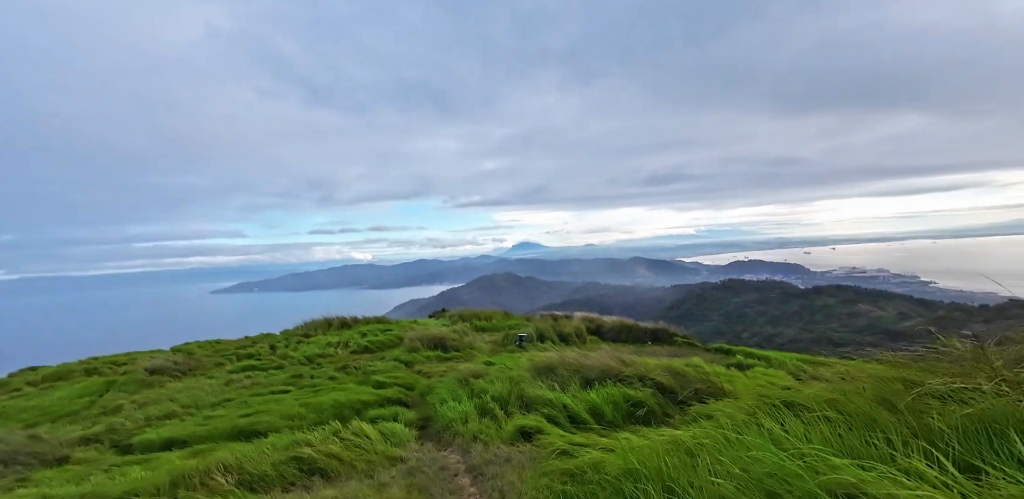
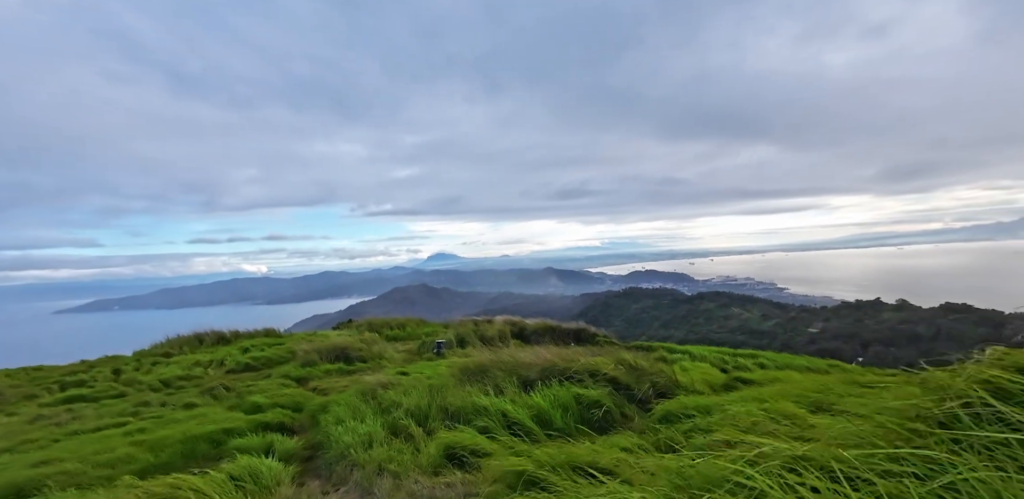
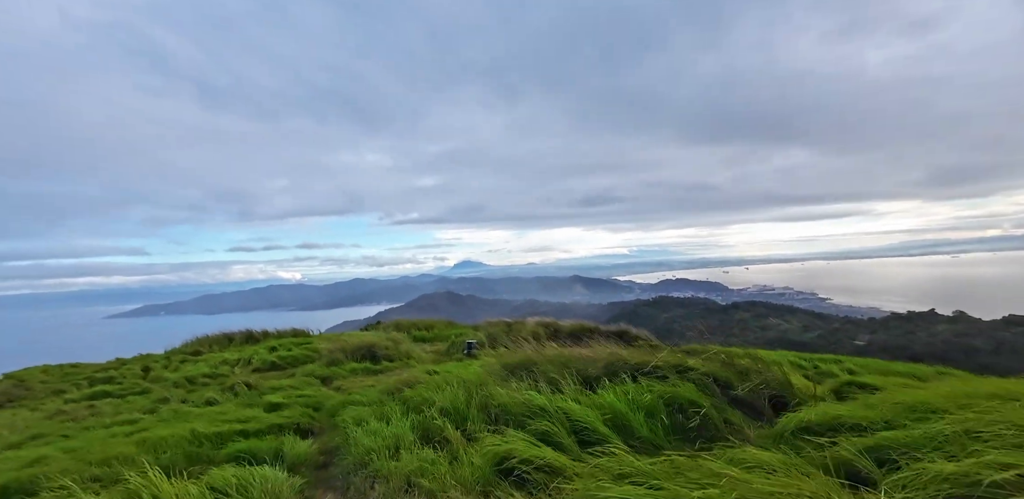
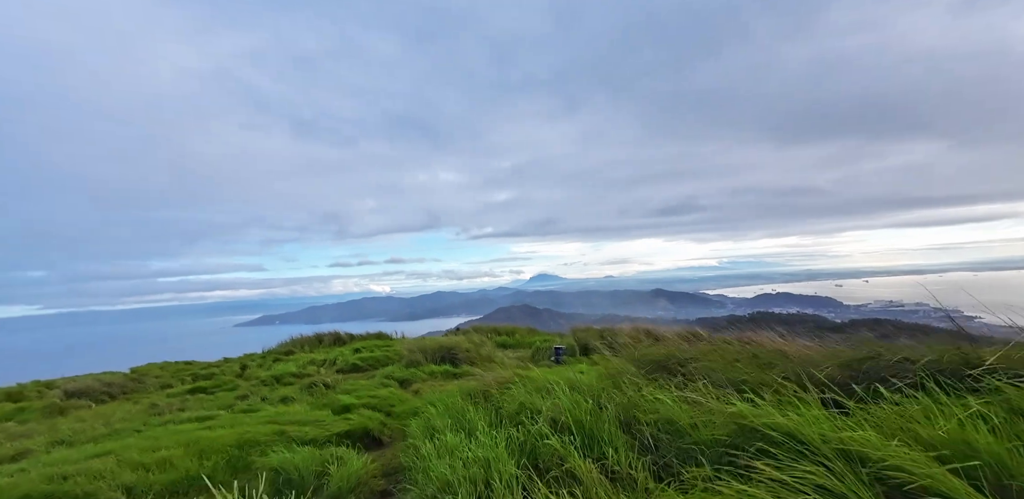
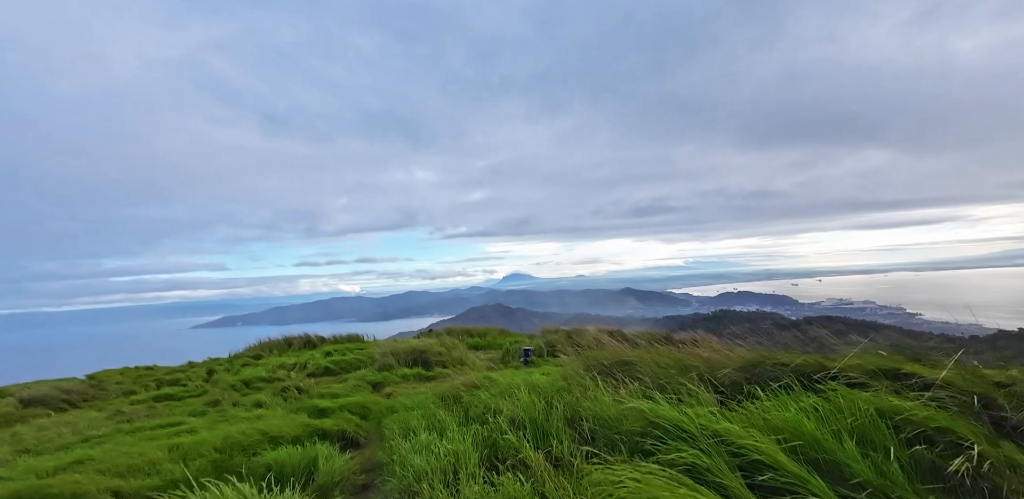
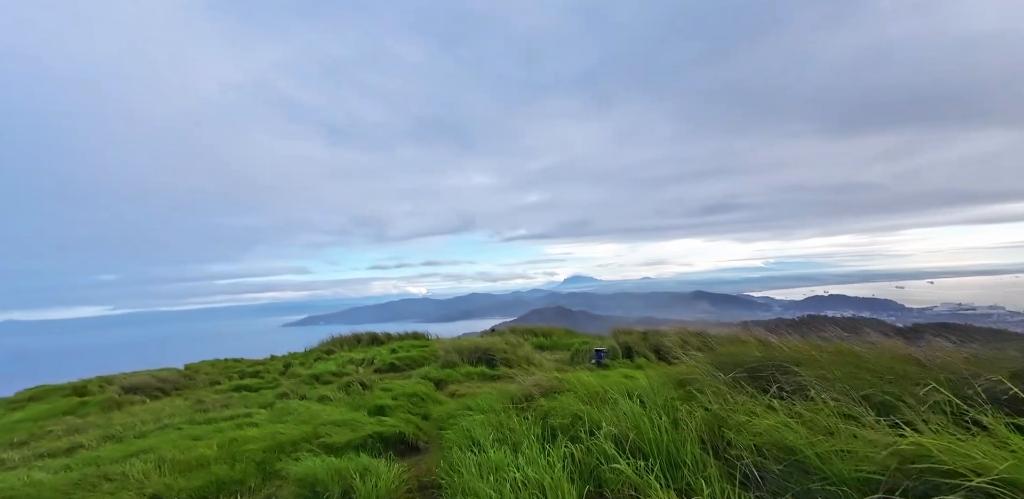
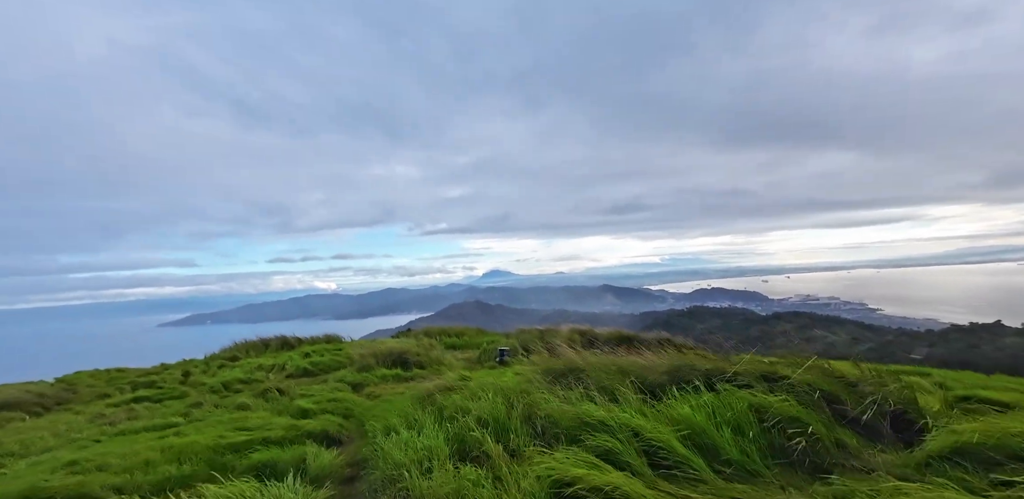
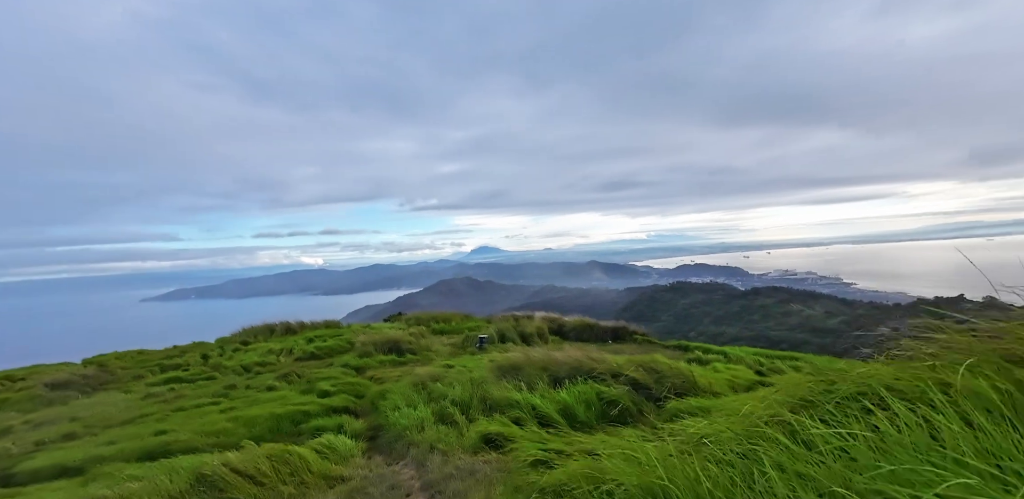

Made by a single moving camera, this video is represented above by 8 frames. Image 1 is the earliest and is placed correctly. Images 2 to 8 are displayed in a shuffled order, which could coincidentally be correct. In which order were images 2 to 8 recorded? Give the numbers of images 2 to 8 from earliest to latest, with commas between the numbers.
8, 2, 3, 7, 5, 4, 6
